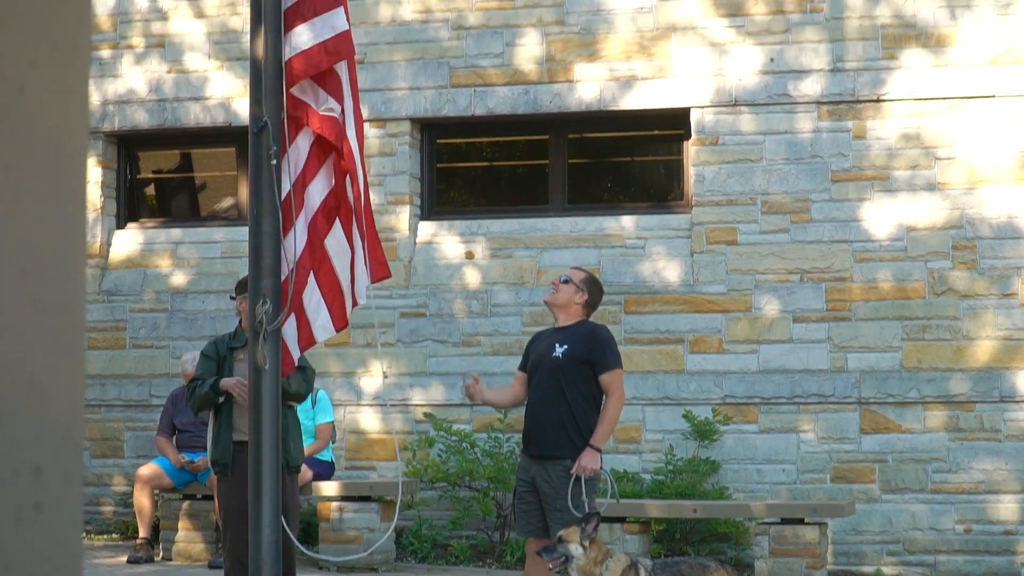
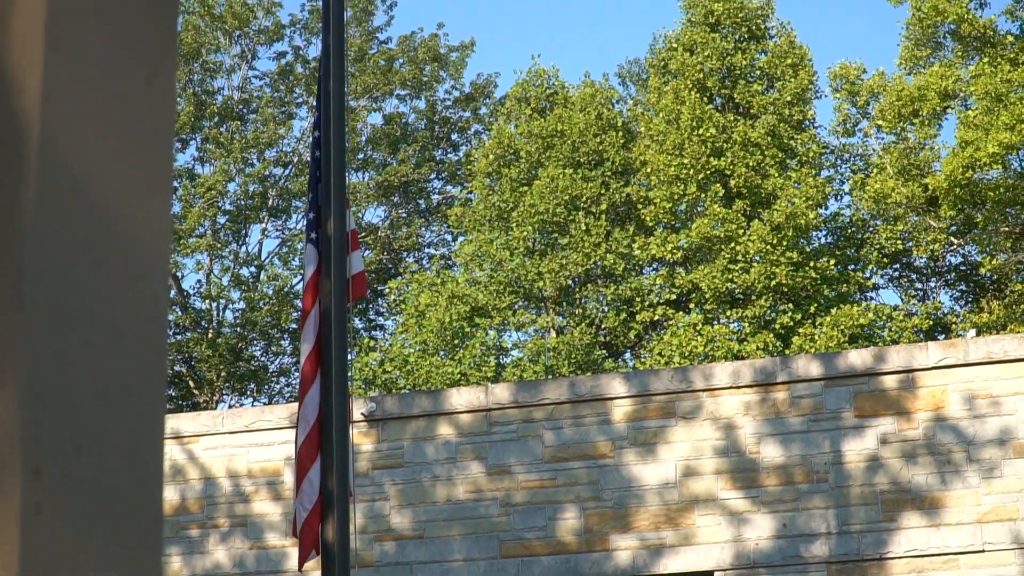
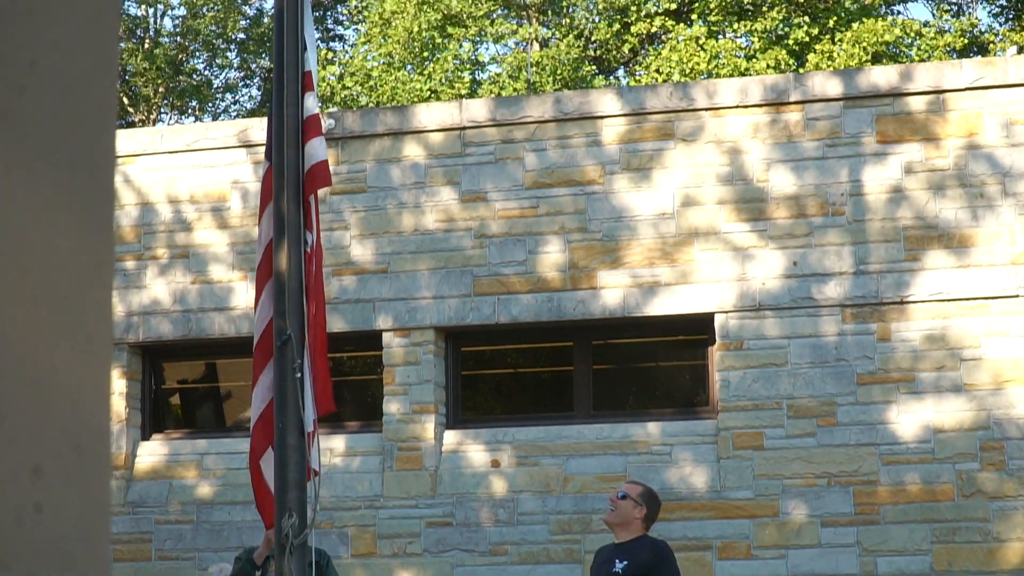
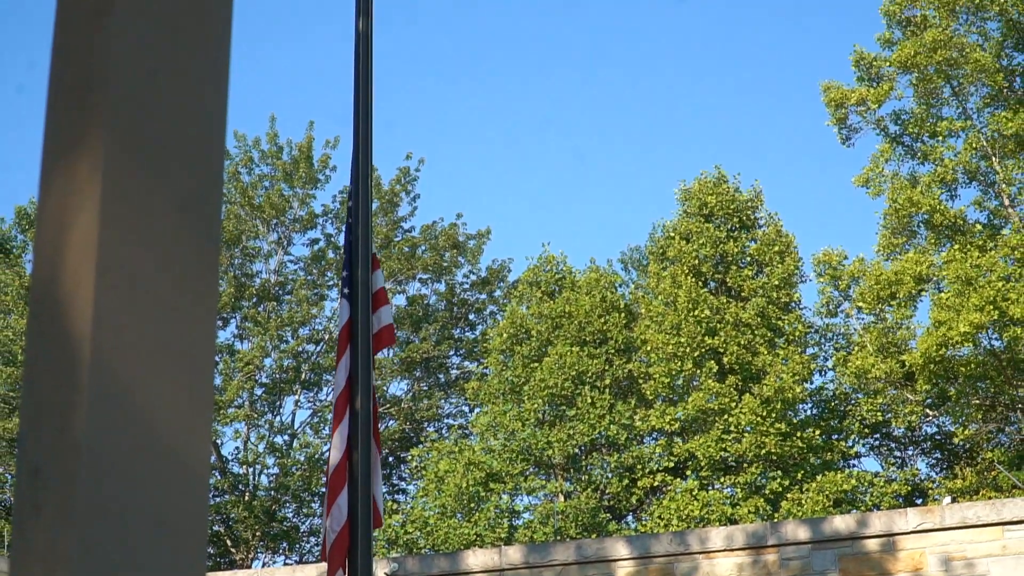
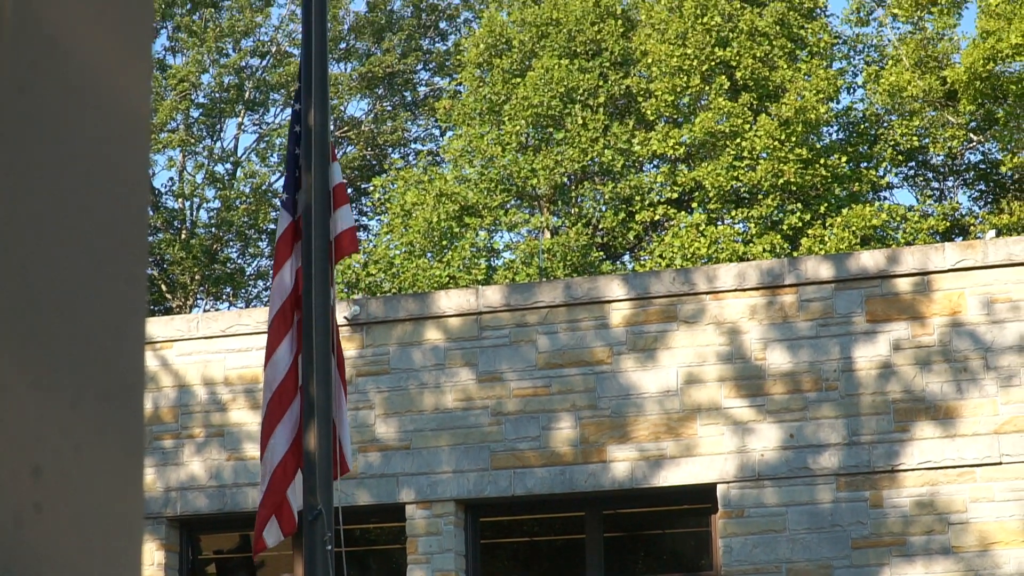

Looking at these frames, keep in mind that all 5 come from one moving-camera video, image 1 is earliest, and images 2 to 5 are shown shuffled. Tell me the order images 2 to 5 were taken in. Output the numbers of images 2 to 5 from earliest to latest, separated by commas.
3, 5, 2, 4
